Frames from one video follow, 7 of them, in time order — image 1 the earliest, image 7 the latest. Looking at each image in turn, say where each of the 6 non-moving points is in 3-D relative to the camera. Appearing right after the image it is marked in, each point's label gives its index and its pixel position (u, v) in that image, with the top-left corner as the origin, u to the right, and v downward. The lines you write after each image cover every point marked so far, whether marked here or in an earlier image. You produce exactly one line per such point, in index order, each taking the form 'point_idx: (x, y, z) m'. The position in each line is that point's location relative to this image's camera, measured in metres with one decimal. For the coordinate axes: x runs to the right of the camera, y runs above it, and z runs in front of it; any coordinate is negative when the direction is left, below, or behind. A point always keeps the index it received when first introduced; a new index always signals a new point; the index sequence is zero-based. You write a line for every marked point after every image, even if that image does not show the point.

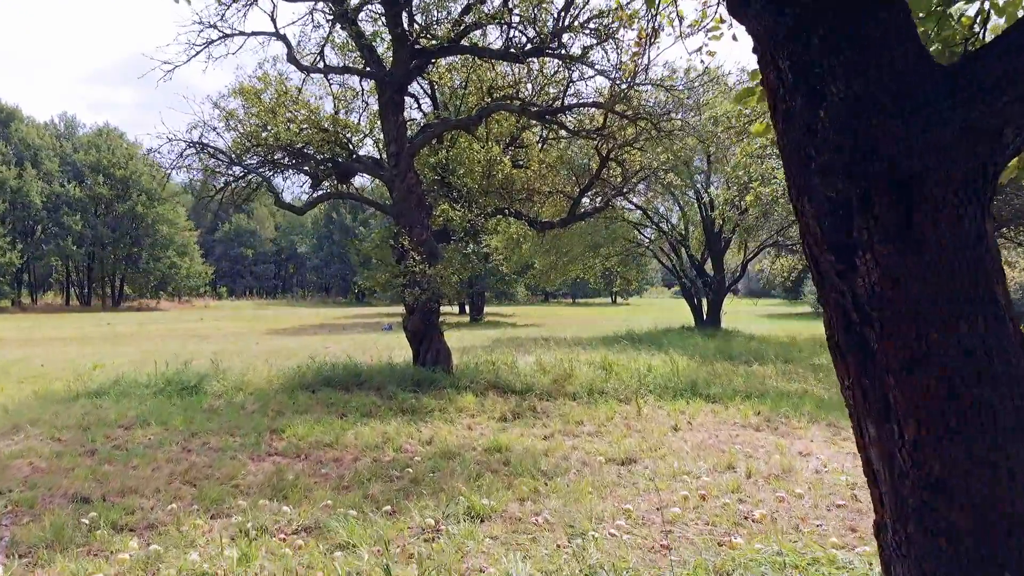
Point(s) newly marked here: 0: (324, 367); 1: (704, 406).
0: (-3.0, -1.2, +11.2) m
1: (+2.6, -1.6, +9.6) m
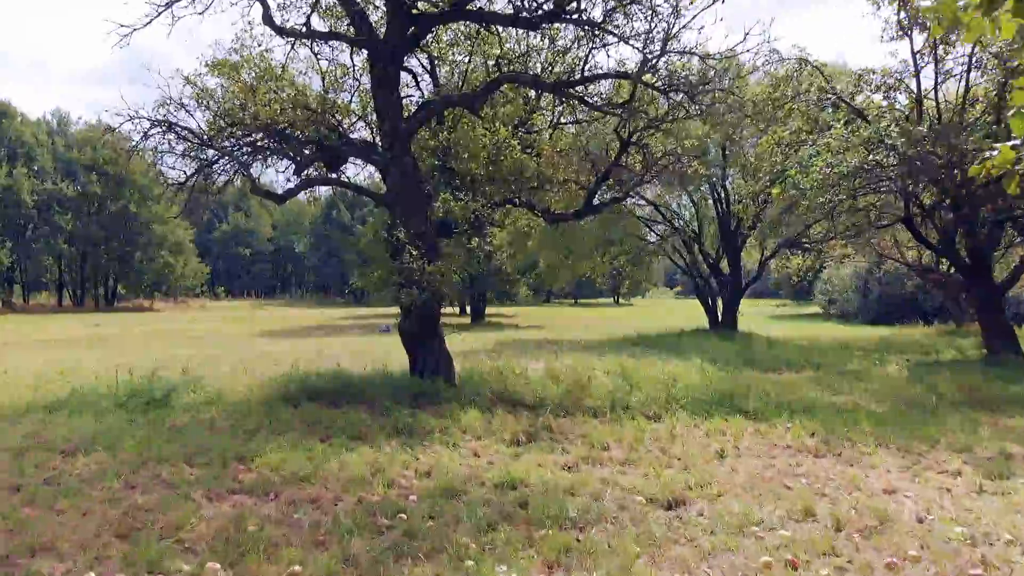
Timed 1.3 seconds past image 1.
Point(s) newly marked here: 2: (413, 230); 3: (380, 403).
0: (-2.8, -1.2, +9.9) m
1: (+2.7, -1.6, +8.3) m
2: (-1.3, +0.8, +9.2) m
3: (-1.6, -1.4, +8.5) m
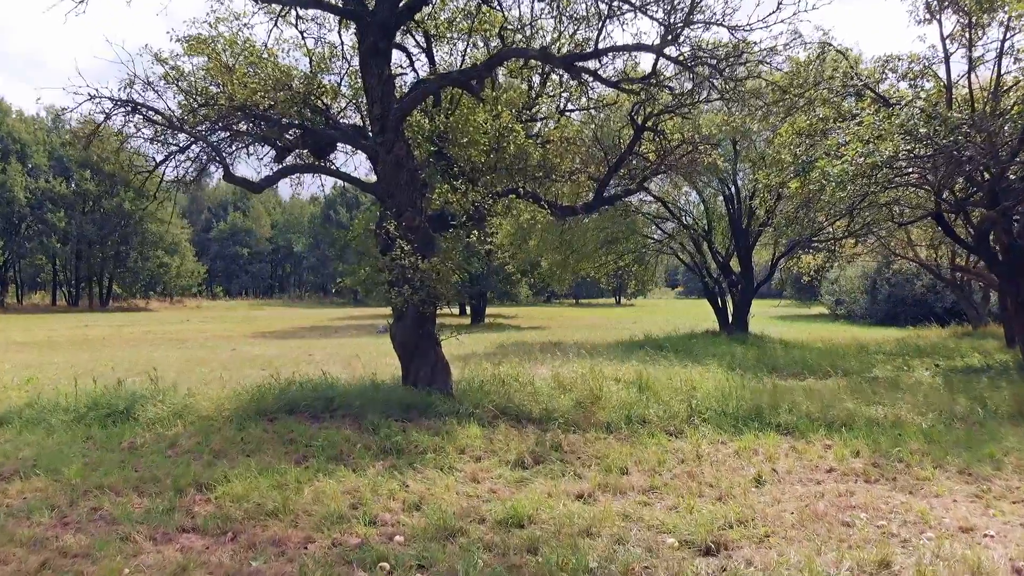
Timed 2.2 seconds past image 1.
0: (-2.8, -1.2, +9.0) m
1: (+2.8, -1.6, +7.3) m
2: (-1.3, +0.8, +8.2) m
3: (-1.5, -1.4, +7.5) m
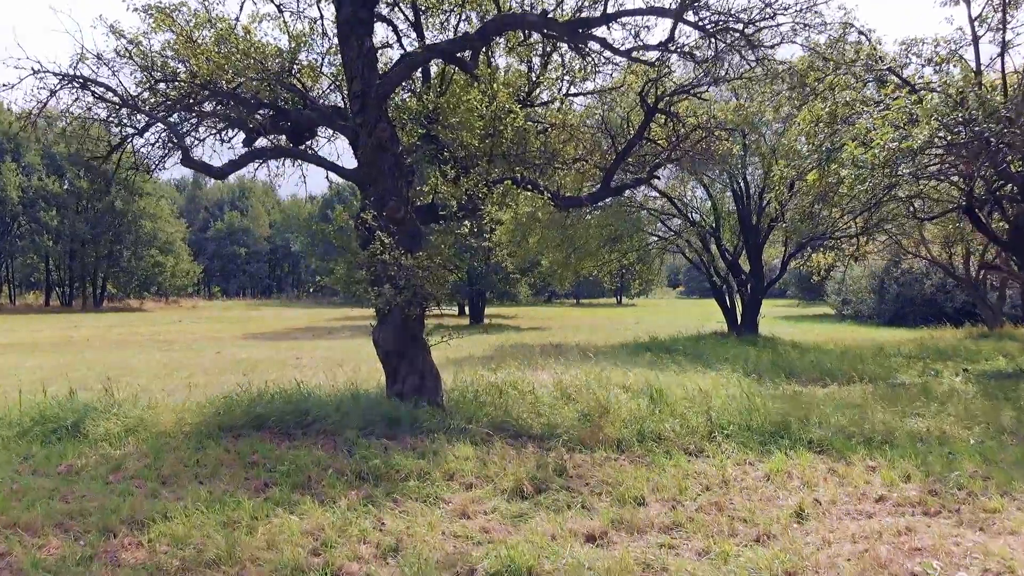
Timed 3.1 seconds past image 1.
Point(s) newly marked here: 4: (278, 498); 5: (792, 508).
0: (-2.8, -1.2, +8.0) m
1: (+2.7, -1.6, +6.4) m
2: (-1.3, +0.8, +7.3) m
3: (-1.5, -1.4, +6.6) m
4: (-1.7, -1.5, +5.2) m
5: (+2.1, -1.6, +5.3) m
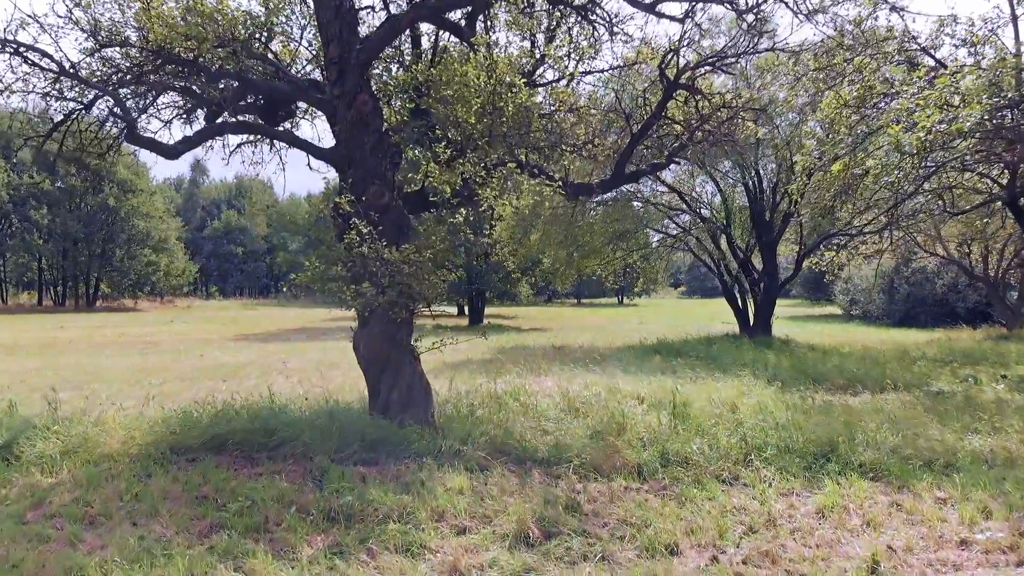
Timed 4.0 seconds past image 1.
0: (-2.8, -1.2, +7.0) m
1: (+2.8, -1.6, +5.4) m
2: (-1.3, +0.8, +6.3) m
3: (-1.5, -1.4, +5.6) m
4: (-1.7, -1.5, +4.2) m
5: (+2.1, -1.6, +4.3) m
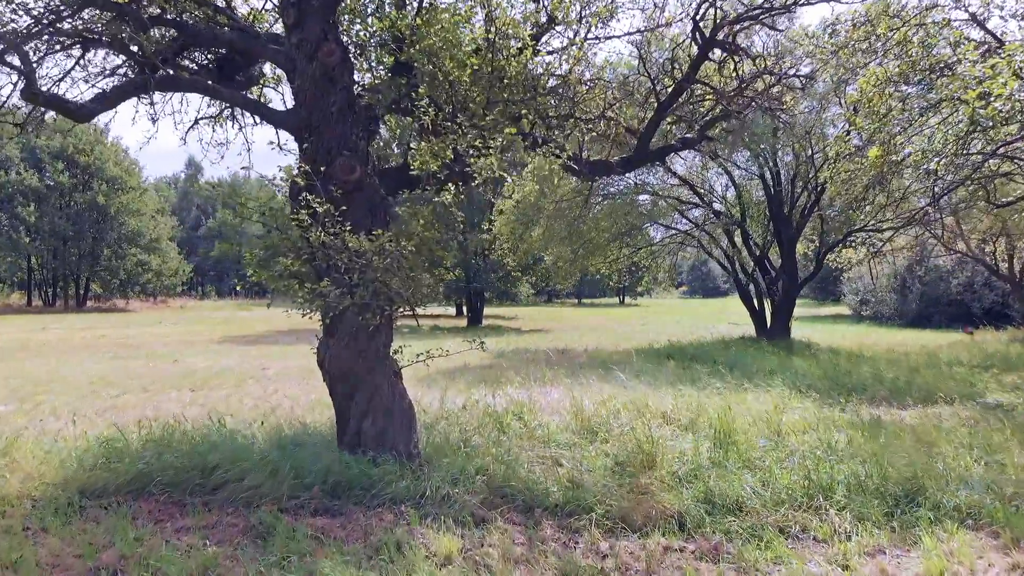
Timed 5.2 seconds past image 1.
0: (-2.8, -1.2, +5.7) m
1: (+2.8, -1.6, +4.1) m
2: (-1.2, +0.8, +5.0) m
3: (-1.5, -1.3, +4.3) m
4: (-1.6, -1.5, +2.9) m
5: (+2.1, -1.6, +3.0) m
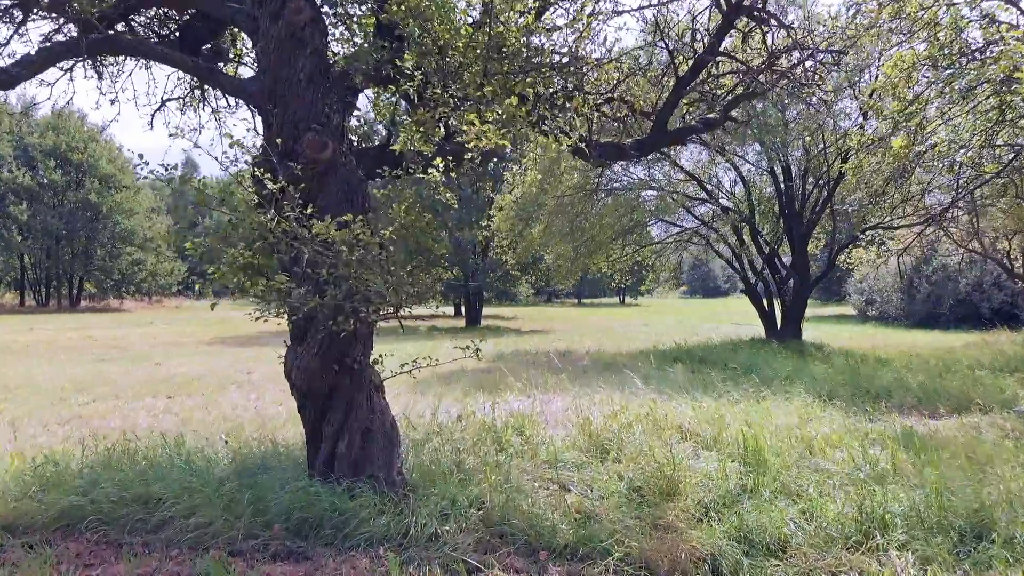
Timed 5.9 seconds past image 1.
0: (-2.8, -1.2, +5.0) m
1: (+2.8, -1.6, +3.4) m
2: (-1.2, +0.8, +4.2) m
3: (-1.5, -1.3, +3.5) m
4: (-1.6, -1.5, +2.2) m
5: (+2.1, -1.6, +2.2) m
